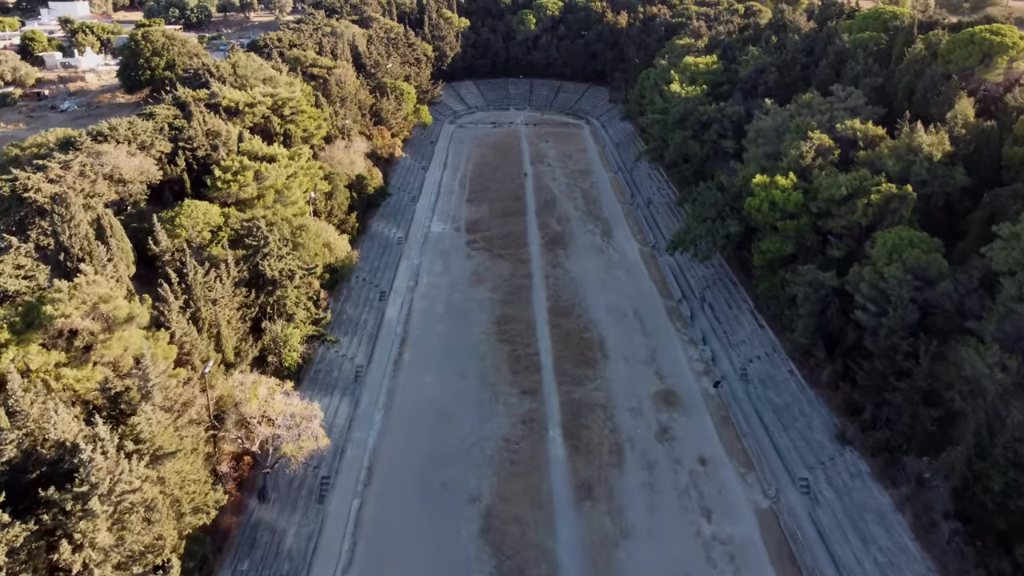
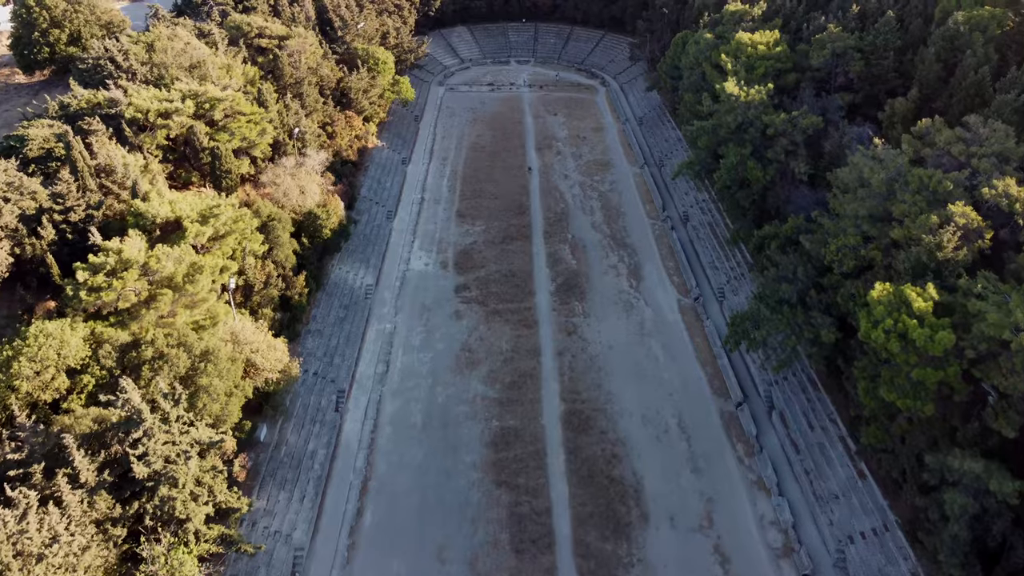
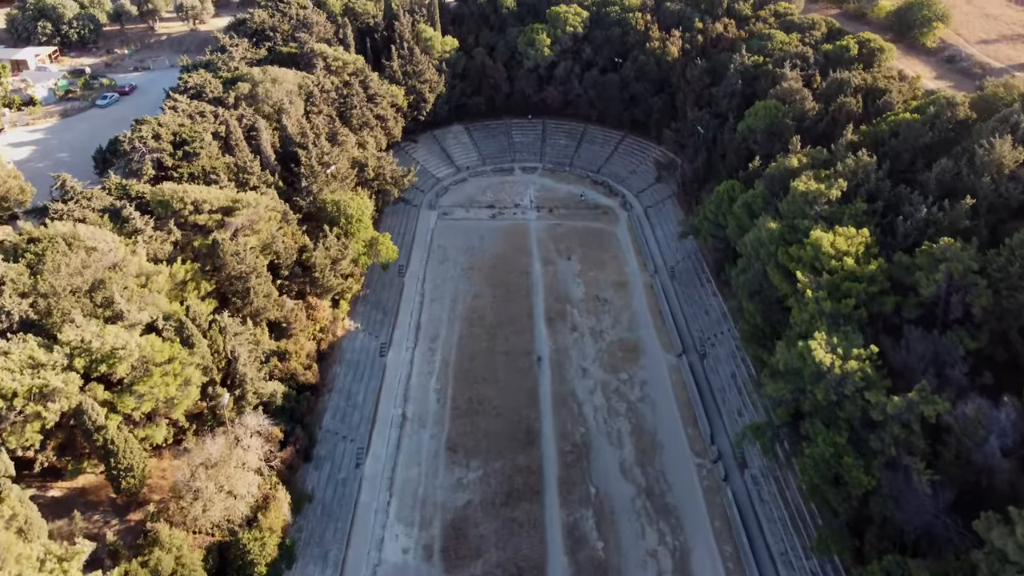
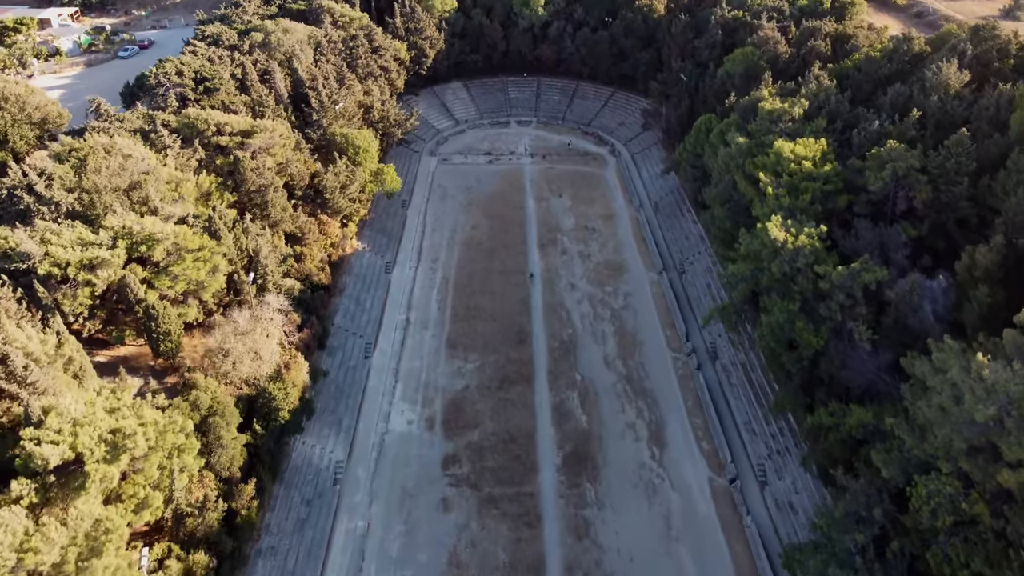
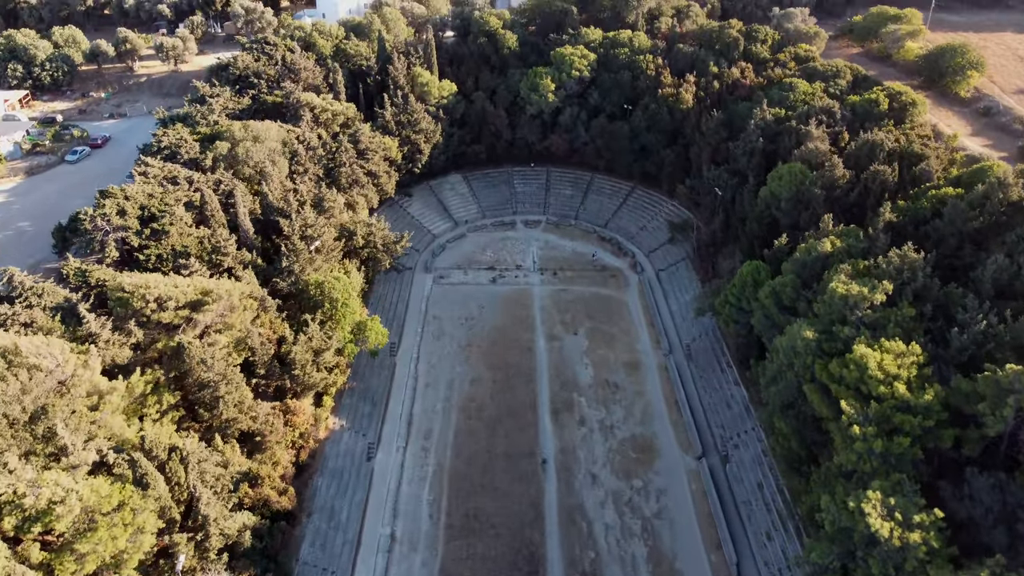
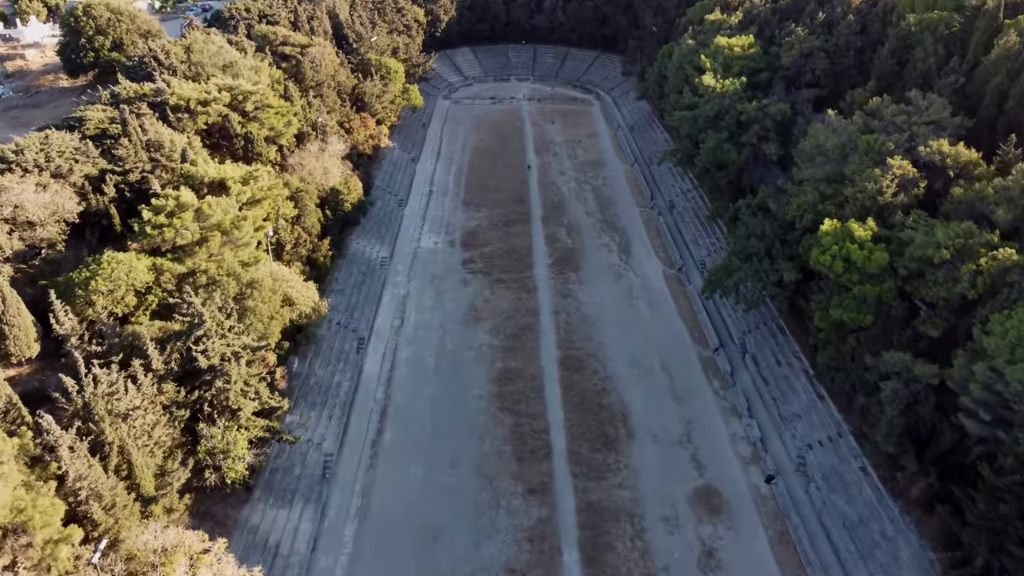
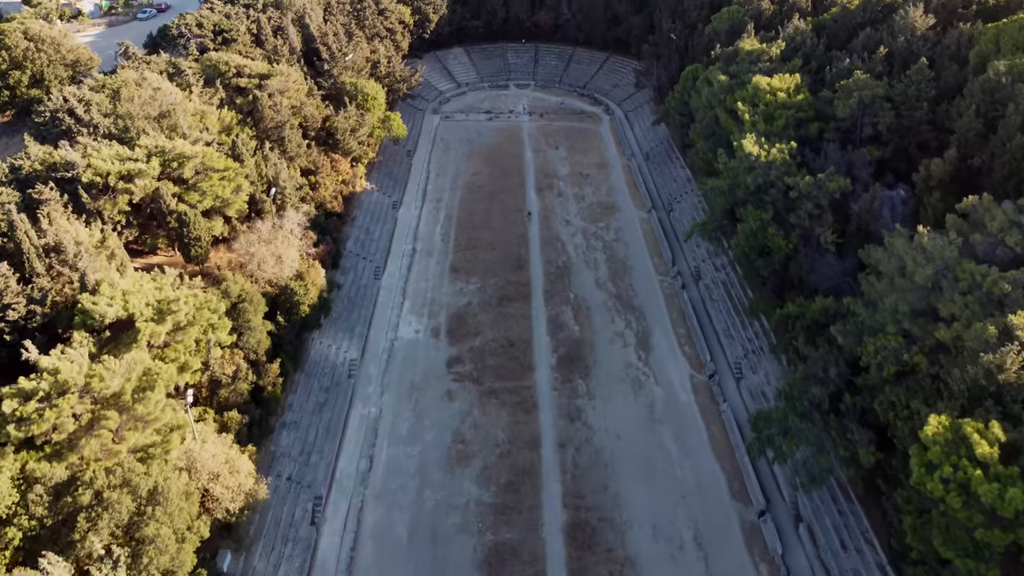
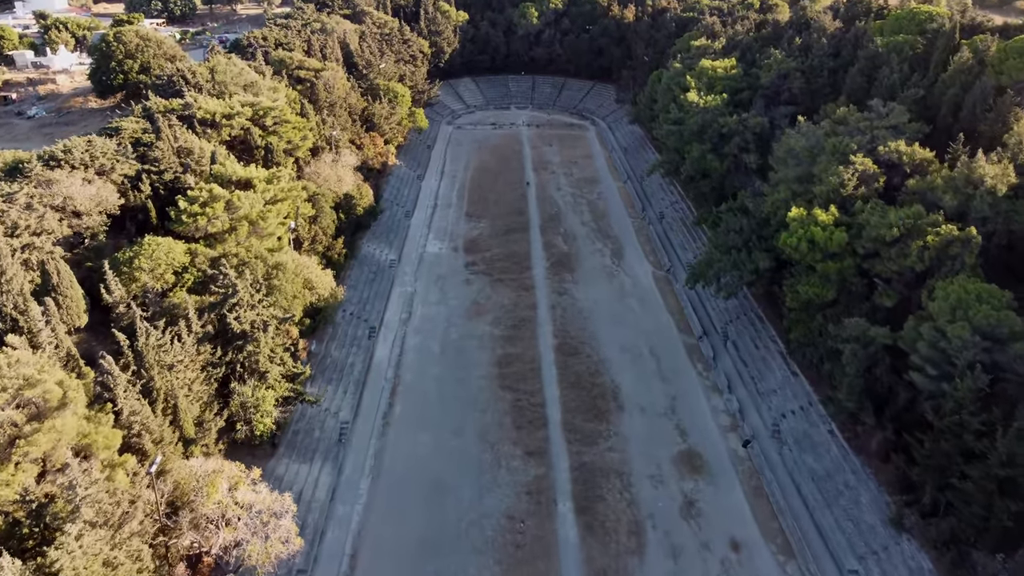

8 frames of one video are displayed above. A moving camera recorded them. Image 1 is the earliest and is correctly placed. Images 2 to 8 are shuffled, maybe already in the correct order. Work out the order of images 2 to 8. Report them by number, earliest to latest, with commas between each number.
8, 6, 2, 7, 4, 3, 5
